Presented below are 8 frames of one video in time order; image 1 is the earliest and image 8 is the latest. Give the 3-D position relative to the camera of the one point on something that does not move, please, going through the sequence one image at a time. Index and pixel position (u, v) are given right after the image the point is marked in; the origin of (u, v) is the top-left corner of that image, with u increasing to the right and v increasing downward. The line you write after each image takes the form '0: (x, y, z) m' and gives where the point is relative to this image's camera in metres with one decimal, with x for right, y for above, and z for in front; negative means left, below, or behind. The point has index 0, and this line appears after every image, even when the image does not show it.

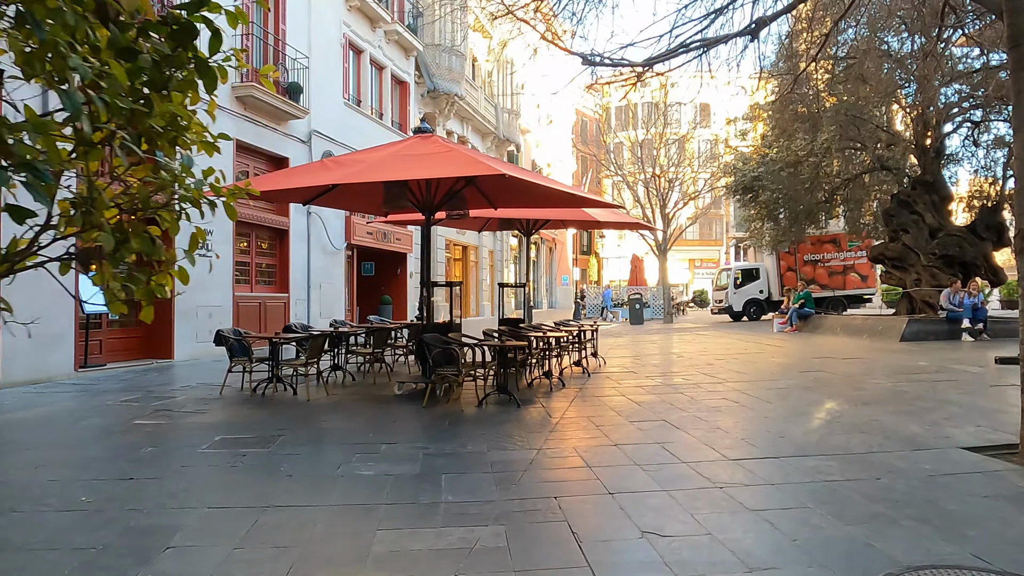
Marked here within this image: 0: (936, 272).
0: (+9.2, +0.4, +16.6) m
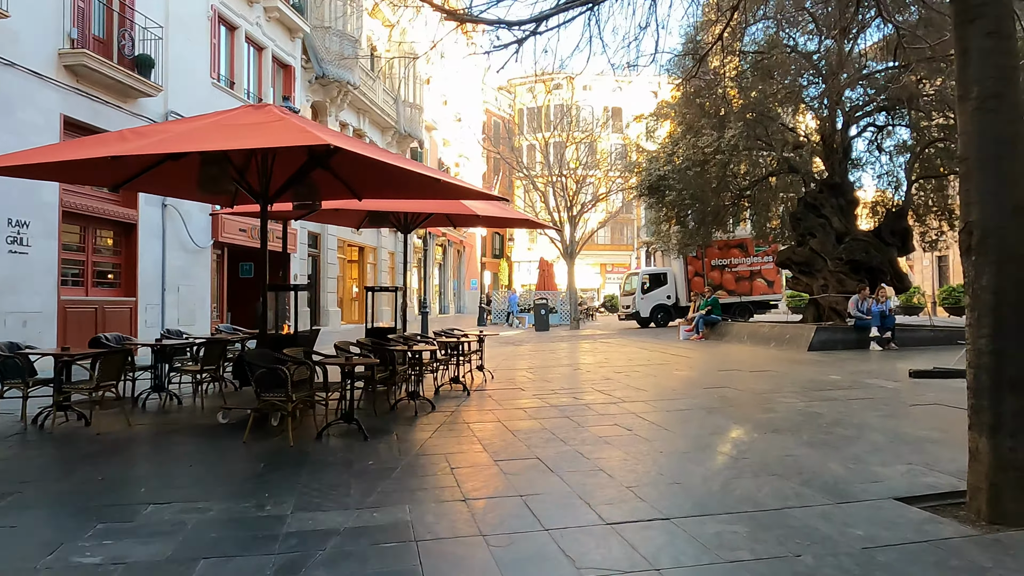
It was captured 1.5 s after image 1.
0: (+6.9, +0.2, +16.0) m
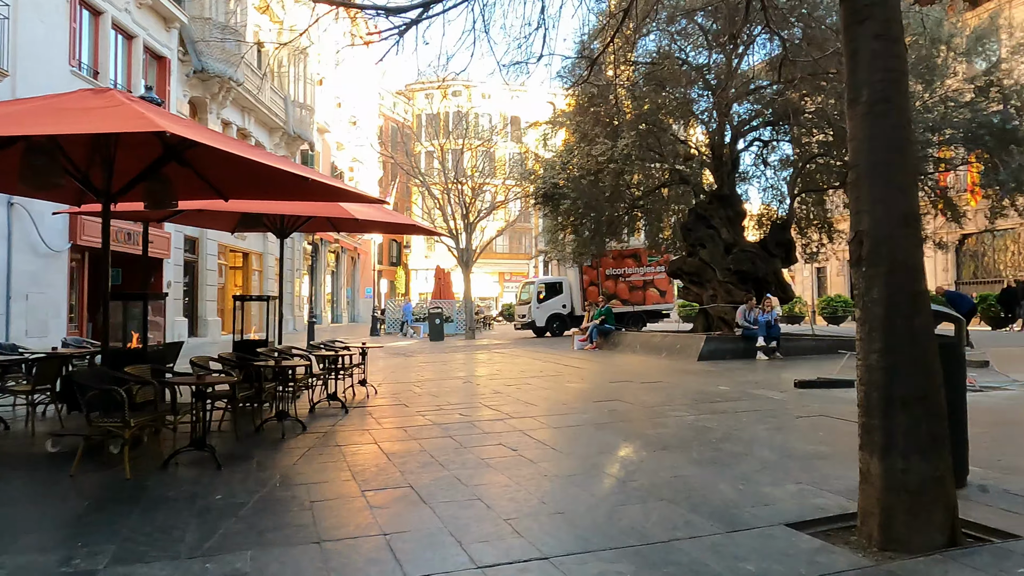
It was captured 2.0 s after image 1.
0: (+4.7, 0.0, +16.3) m
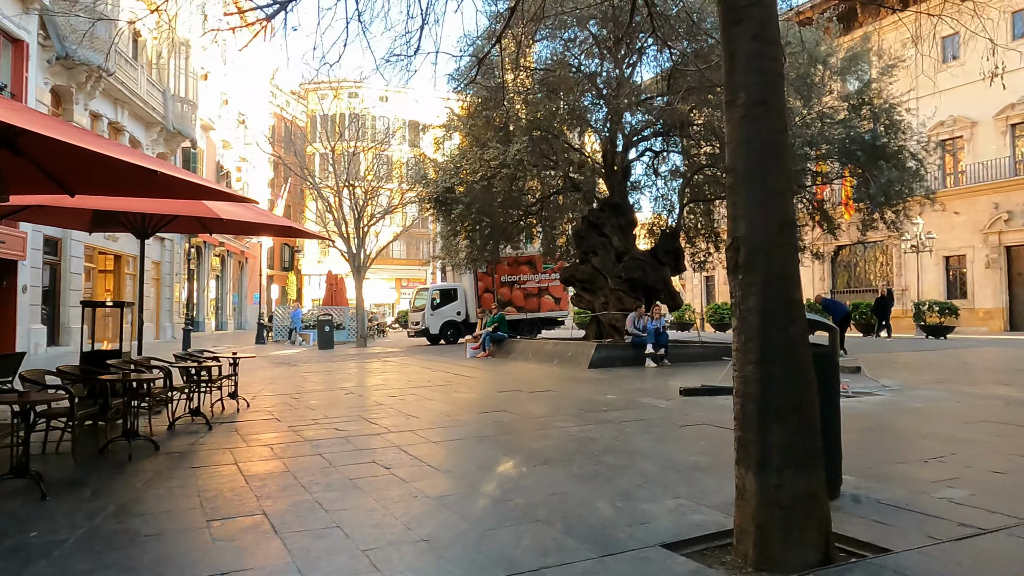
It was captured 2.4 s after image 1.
0: (+2.4, -0.2, +16.4) m
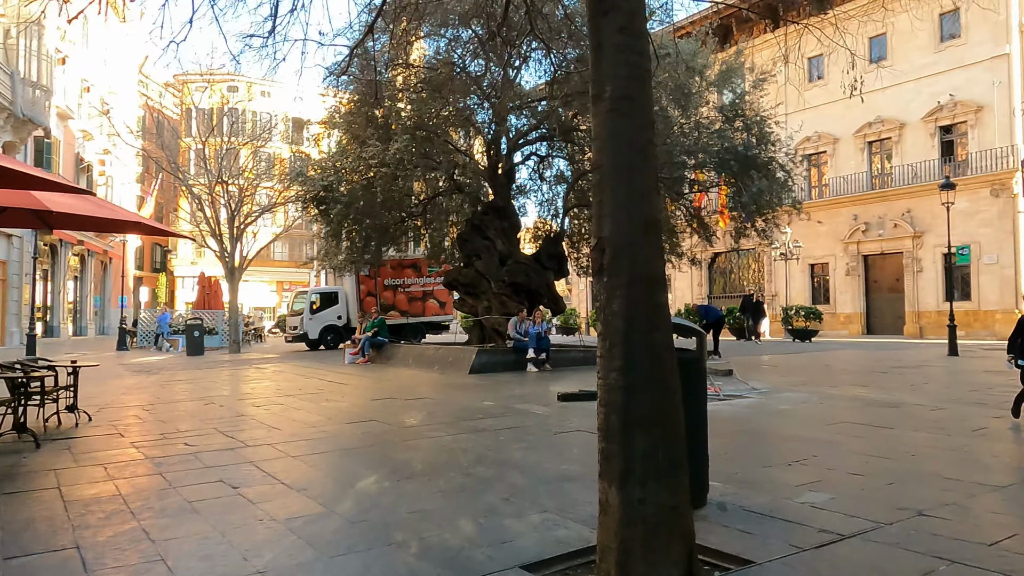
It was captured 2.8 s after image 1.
0: (-0.2, -0.2, +16.3) m
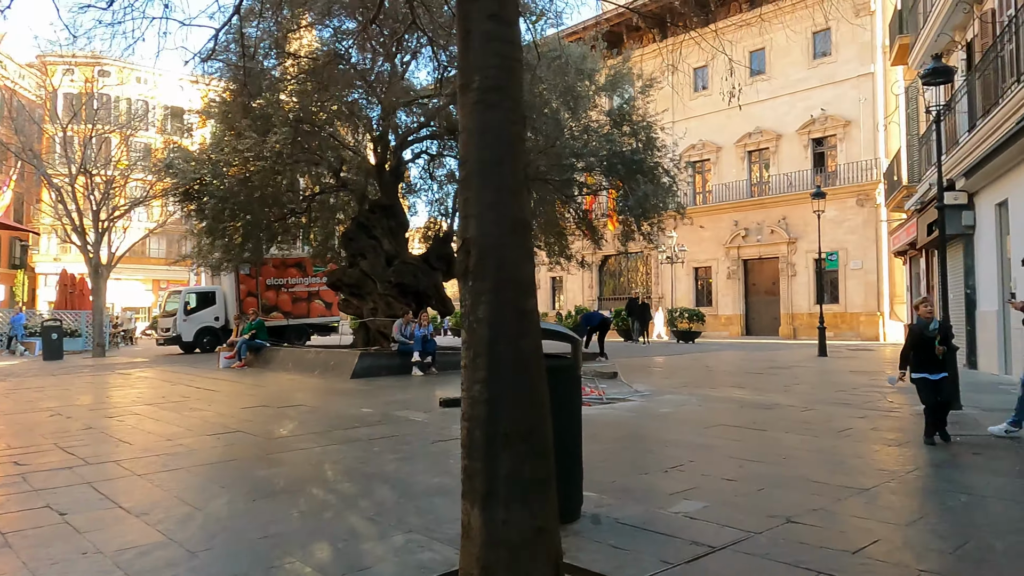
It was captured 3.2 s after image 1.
0: (-2.5, -0.3, +15.8) m
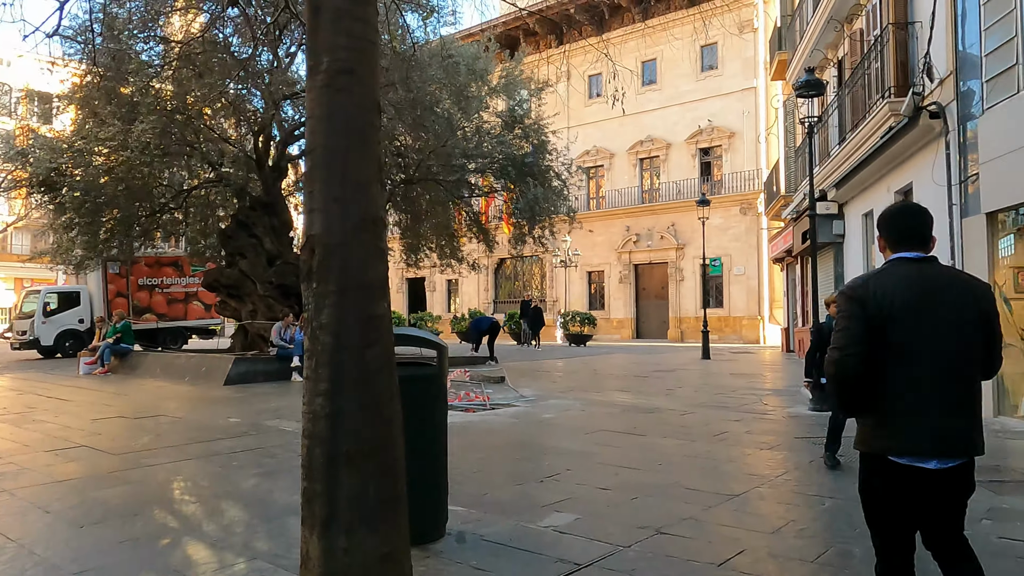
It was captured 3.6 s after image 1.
0: (-4.7, -0.3, +15.1) m
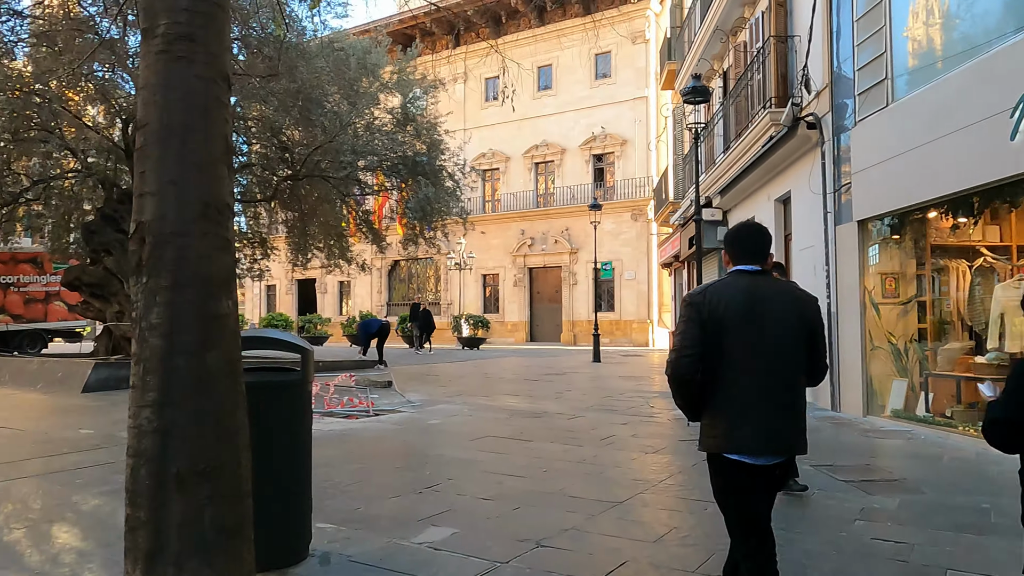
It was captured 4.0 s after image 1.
0: (-6.8, -0.3, +14.1) m
